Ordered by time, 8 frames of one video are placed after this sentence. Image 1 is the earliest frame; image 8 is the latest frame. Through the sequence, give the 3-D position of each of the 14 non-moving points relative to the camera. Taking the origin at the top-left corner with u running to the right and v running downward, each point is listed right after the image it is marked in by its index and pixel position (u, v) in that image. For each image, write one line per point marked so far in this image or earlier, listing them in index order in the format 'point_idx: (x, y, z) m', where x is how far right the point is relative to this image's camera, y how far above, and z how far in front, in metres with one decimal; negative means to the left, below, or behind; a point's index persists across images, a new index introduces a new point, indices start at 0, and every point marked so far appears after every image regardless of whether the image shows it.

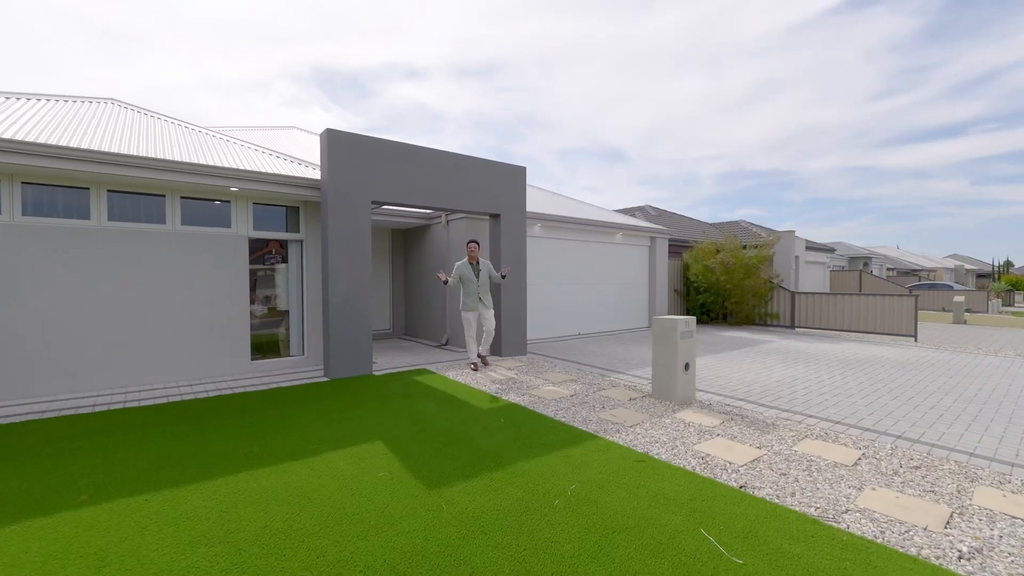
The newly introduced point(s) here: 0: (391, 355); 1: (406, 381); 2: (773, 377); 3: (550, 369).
0: (-2.0, -1.2, +8.2) m
1: (-1.3, -1.2, +5.7) m
2: (+3.3, -1.1, +5.5) m
3: (+0.6, -1.2, +6.4) m
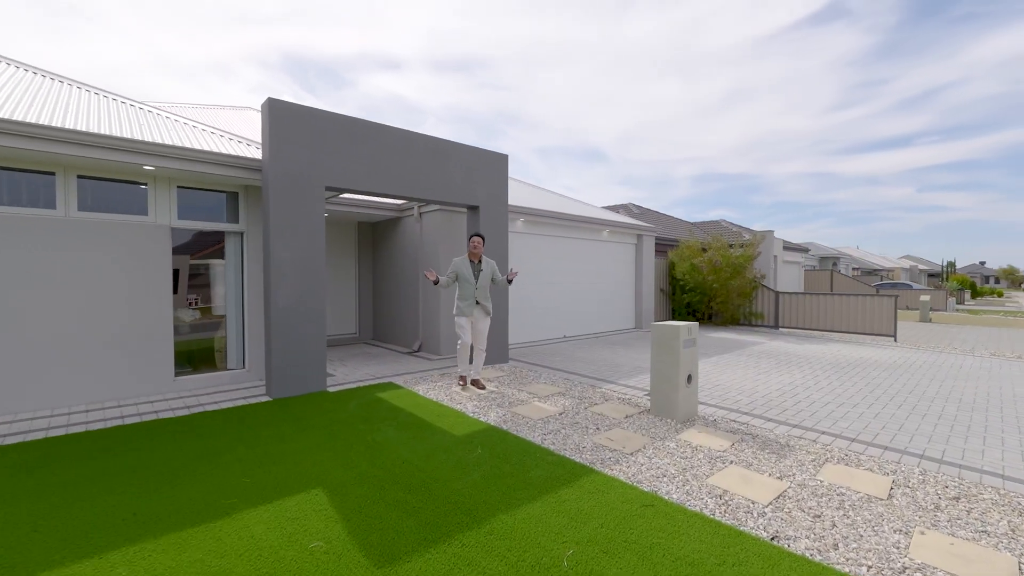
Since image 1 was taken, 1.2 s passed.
0: (-2.5, -1.2, +7.5) m
1: (-1.6, -1.2, +5.0) m
2: (+3.0, -1.1, +5.1) m
3: (+0.3, -1.2, +5.8) m
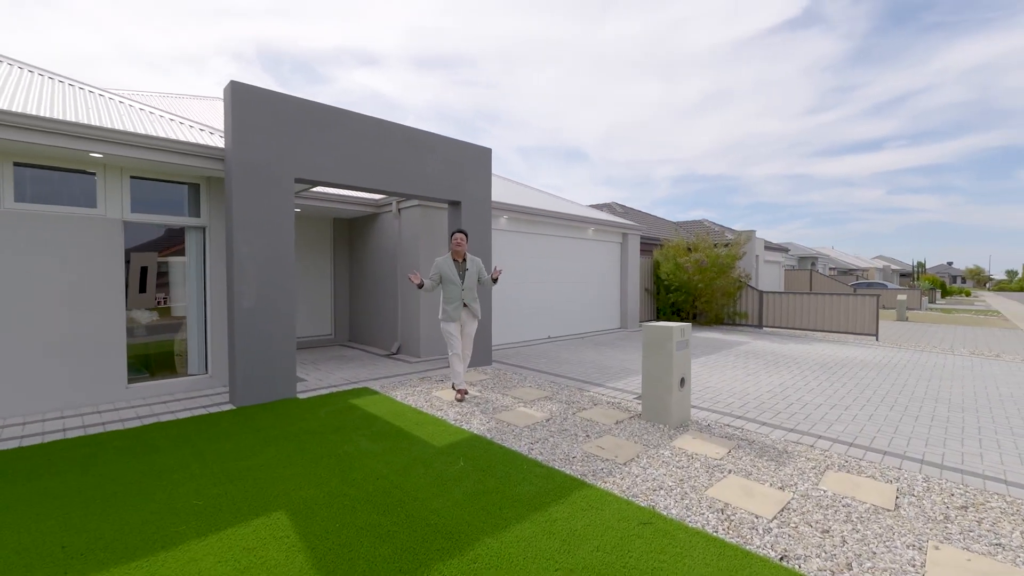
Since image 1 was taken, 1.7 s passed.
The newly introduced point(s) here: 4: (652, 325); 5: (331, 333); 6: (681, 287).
0: (-2.8, -1.2, +7.1) m
1: (-1.8, -1.2, +4.7) m
2: (+2.8, -1.1, +5.0) m
3: (+0.1, -1.2, +5.6) m
4: (+1.2, -0.3, +4.0) m
5: (-3.8, -1.0, +9.6) m
6: (+4.2, 0.0, +11.3) m
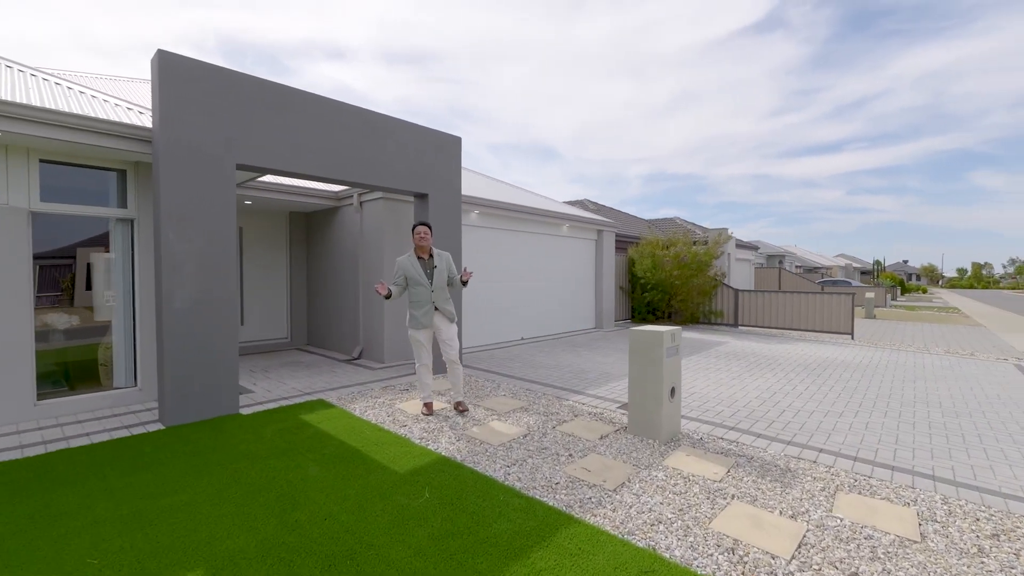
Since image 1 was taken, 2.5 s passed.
0: (-3.2, -1.2, +6.5) m
1: (-2.0, -1.3, +4.1) m
2: (+2.5, -1.1, +4.7) m
3: (-0.3, -1.2, +5.1) m
4: (+1.0, -0.3, +3.6) m
5: (-4.4, -0.9, +8.9) m
6: (+3.5, +0.1, +11.1) m
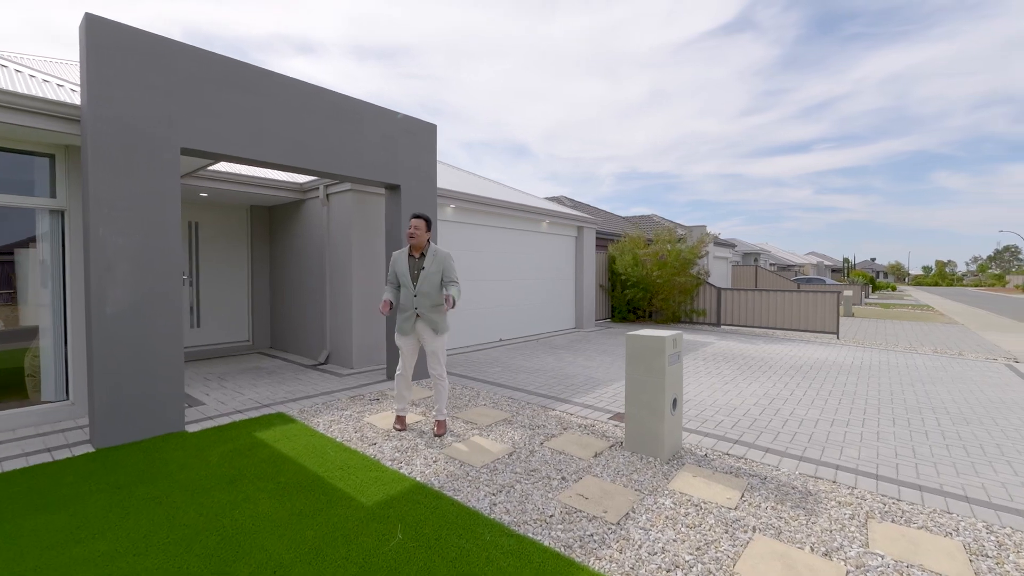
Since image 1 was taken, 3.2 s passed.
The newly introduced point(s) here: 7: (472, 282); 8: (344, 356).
0: (-3.5, -1.2, +5.9) m
1: (-2.1, -1.3, +3.6) m
2: (+2.4, -1.1, +4.4) m
3: (-0.4, -1.2, +4.7) m
4: (+0.9, -0.3, +3.2) m
5: (-4.7, -0.9, +8.3) m
6: (+3.0, +0.1, +10.9) m
7: (-0.7, +0.1, +8.0) m
8: (-2.4, -1.0, +6.7) m
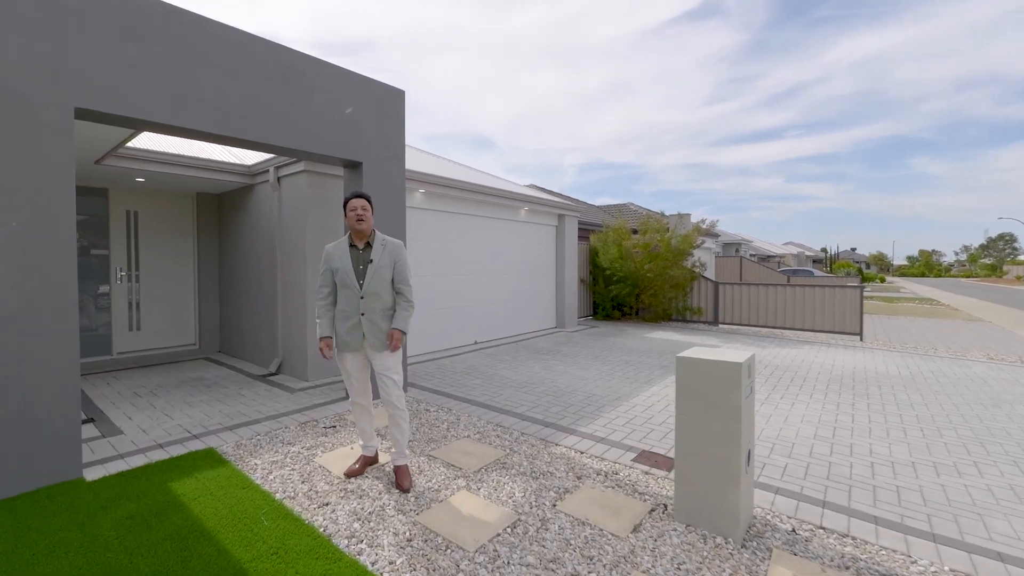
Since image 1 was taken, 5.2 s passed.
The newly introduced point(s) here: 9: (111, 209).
0: (-3.5, -1.2, +4.8) m
1: (-2.1, -1.3, +2.6) m
2: (+2.4, -1.1, +3.6) m
3: (-0.5, -1.2, +3.7) m
4: (+1.0, -0.4, +2.3) m
5: (-4.9, -0.8, +7.1) m
6: (+2.7, +0.3, +10.0) m
7: (-0.9, +0.2, +6.9) m
8: (-2.5, -0.9, +5.6) m
9: (-5.5, +1.1, +6.3) m
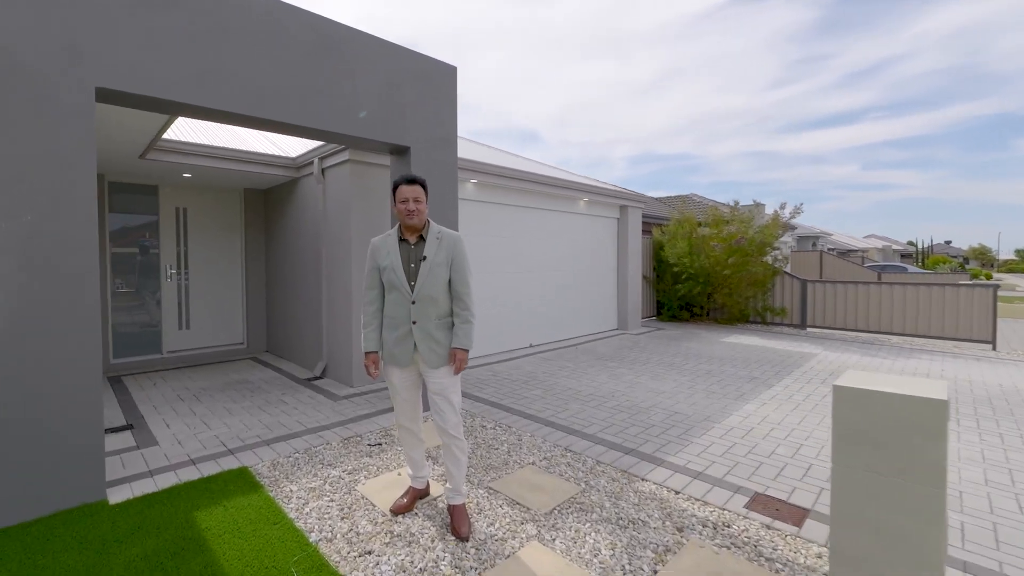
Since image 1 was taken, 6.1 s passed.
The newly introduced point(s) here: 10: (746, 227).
0: (-2.9, -1.2, +4.5) m
1: (-1.7, -1.3, +2.1) m
2: (+2.8, -1.1, +2.7) m
3: (0.0, -1.2, +3.1) m
4: (+1.3, -0.4, +1.6) m
5: (-4.1, -0.8, +6.9) m
6: (+3.8, +0.3, +9.1) m
7: (-0.1, +0.2, +6.4) m
8: (-1.9, -0.9, +5.2) m
9: (-4.7, +1.1, +6.2) m
10: (+4.5, +1.2, +8.8) m
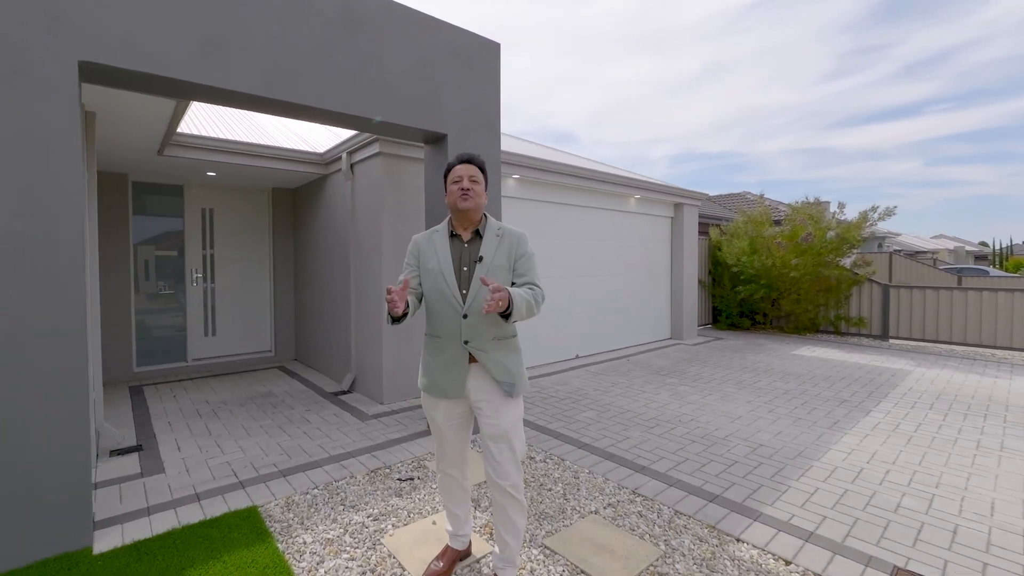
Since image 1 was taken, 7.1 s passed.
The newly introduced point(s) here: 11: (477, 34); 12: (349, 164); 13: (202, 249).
0: (-2.5, -1.2, +4.1) m
1: (-1.4, -1.3, +1.7) m
2: (+3.1, -1.2, +2.0) m
3: (+0.4, -1.2, +2.6) m
4: (+1.5, -0.4, +0.9) m
5: (-3.5, -0.9, +6.6) m
6: (+4.5, +0.2, +8.2) m
7: (+0.5, +0.2, +5.8) m
8: (-1.4, -1.0, +4.7) m
9: (-4.2, +1.0, +5.9) m
10: (+5.2, +1.1, +8.0) m
11: (-0.3, +2.2, +4.0) m
12: (-1.8, +1.4, +5.1) m
13: (-4.1, +0.5, +6.1) m
